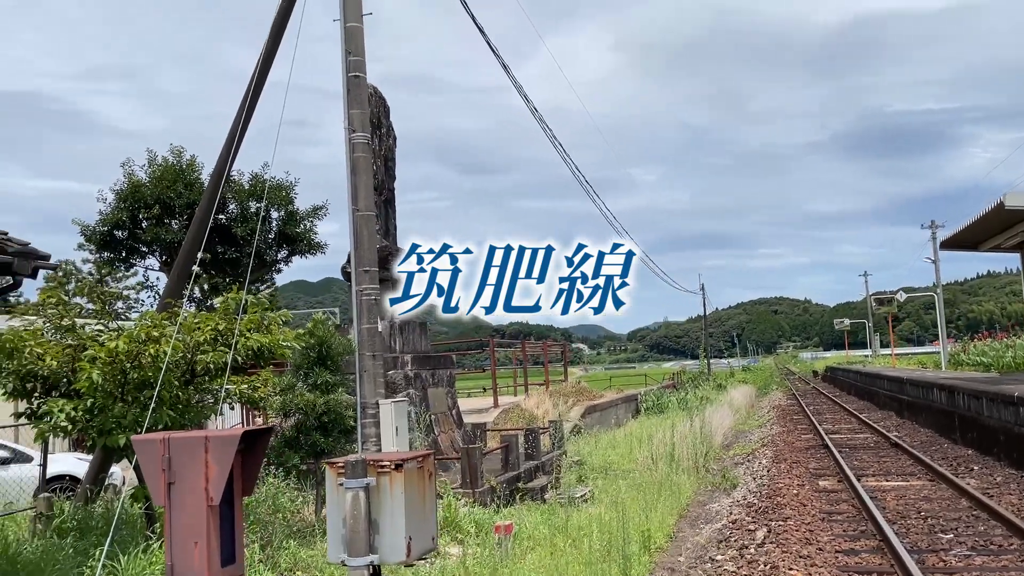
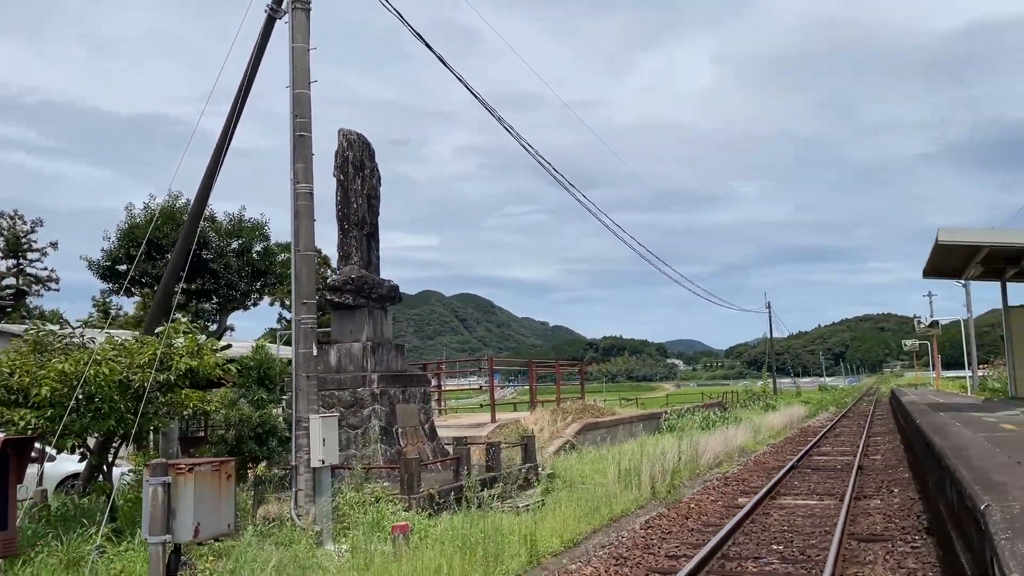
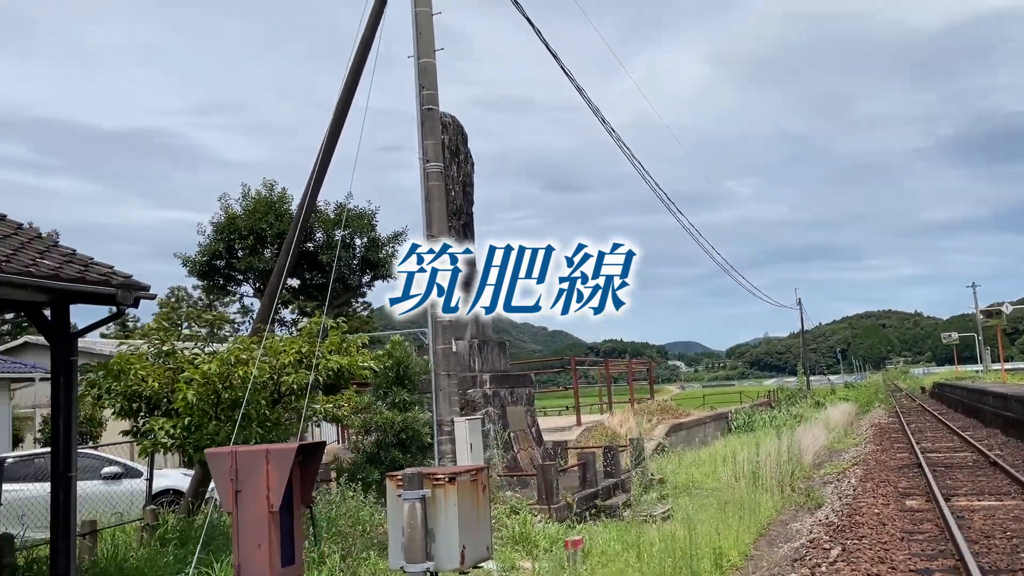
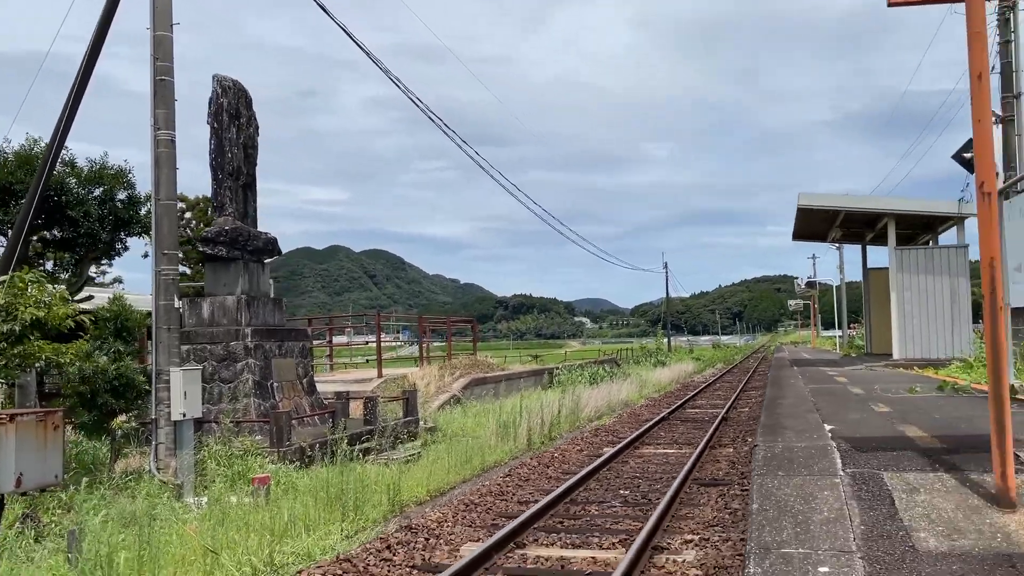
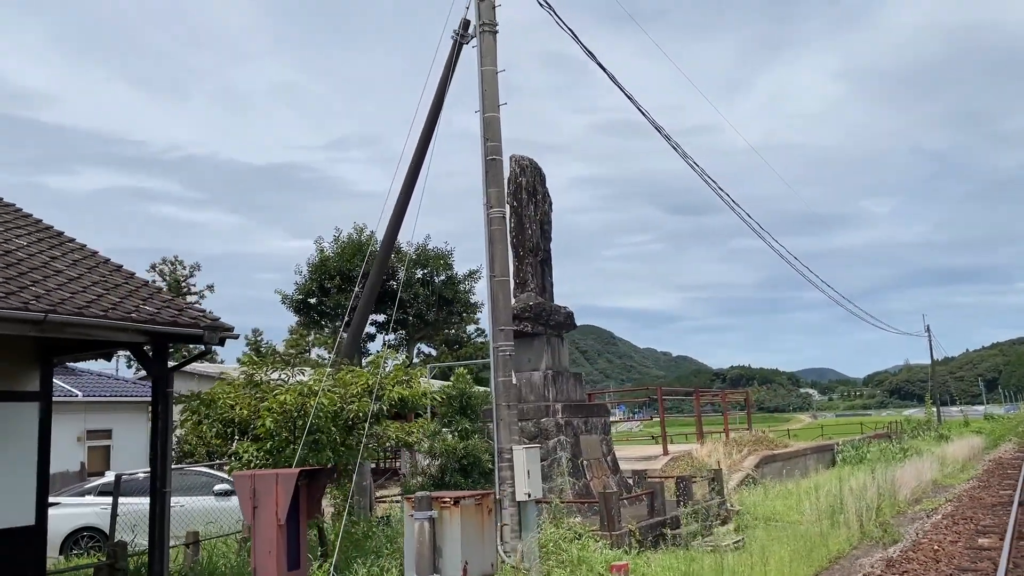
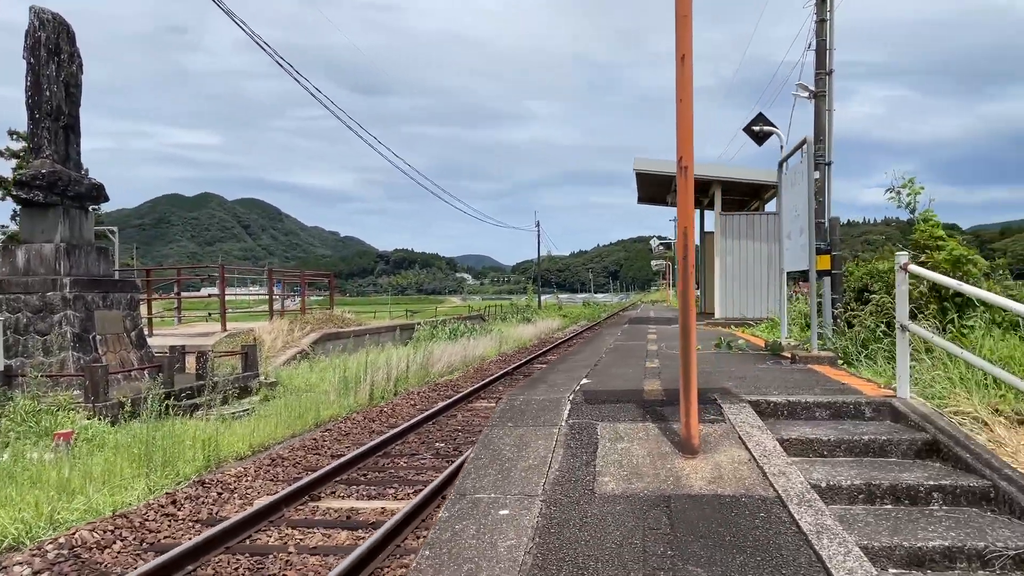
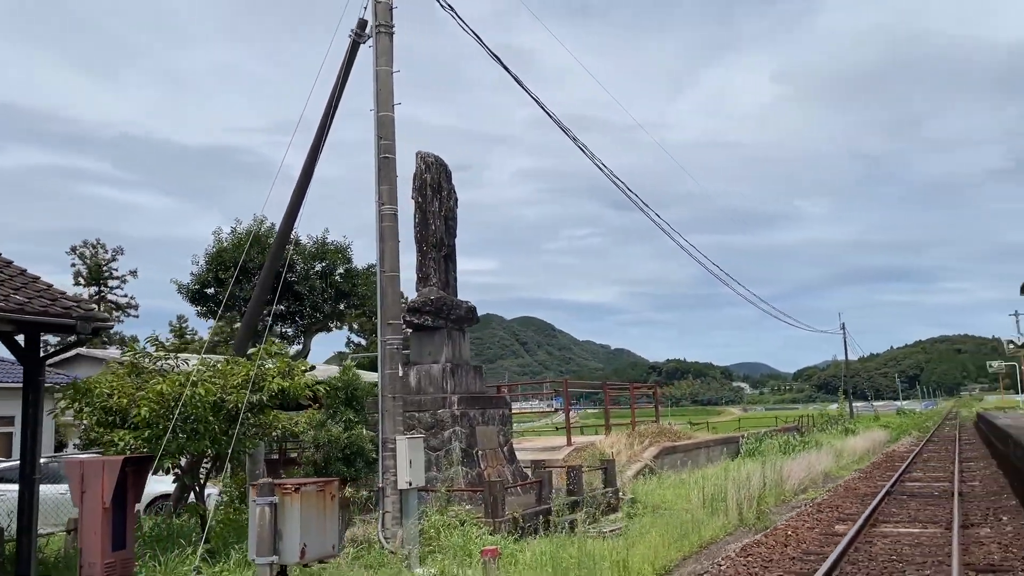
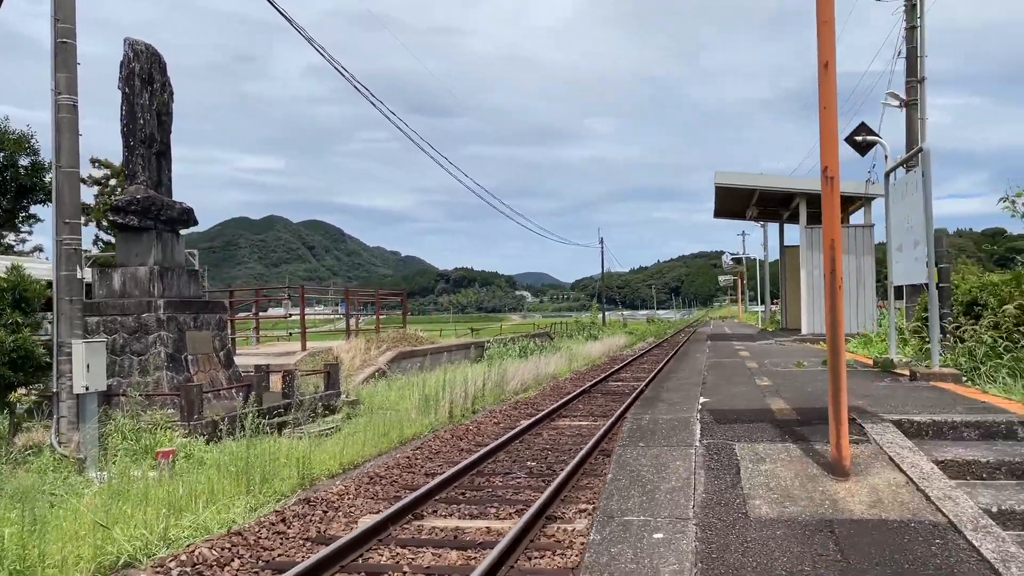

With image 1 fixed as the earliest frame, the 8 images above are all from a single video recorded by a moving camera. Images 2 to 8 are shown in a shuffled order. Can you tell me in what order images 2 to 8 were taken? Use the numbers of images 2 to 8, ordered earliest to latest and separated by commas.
3, 5, 7, 2, 4, 8, 6
